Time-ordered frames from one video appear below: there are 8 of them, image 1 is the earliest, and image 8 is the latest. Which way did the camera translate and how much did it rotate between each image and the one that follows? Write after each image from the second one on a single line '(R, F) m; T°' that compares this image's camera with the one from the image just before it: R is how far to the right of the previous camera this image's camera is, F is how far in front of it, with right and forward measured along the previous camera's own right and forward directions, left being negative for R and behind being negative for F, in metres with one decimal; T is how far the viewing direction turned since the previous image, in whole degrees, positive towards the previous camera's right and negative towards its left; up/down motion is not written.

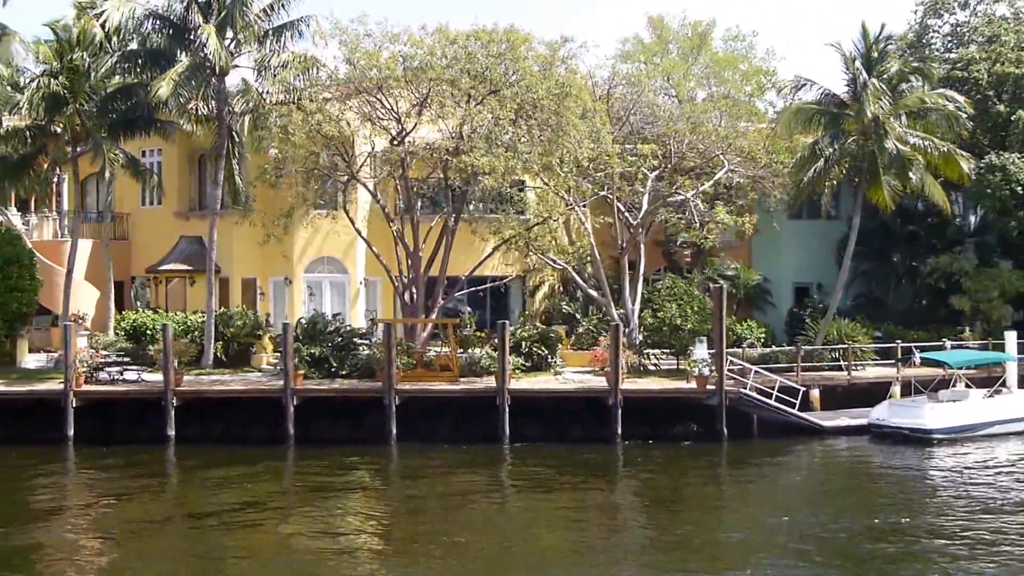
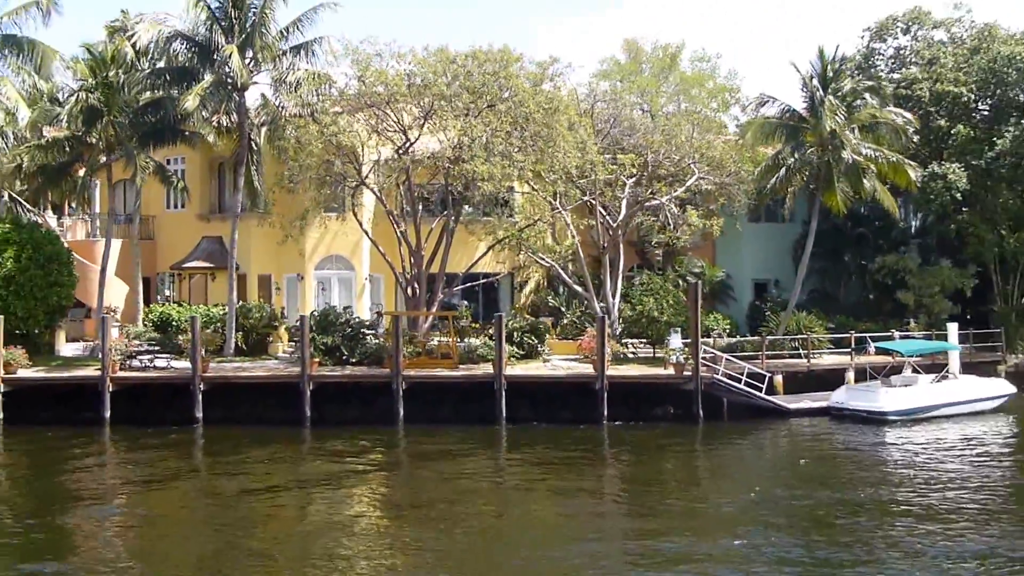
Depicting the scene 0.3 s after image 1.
(-0.3, -2.6) m; +1°
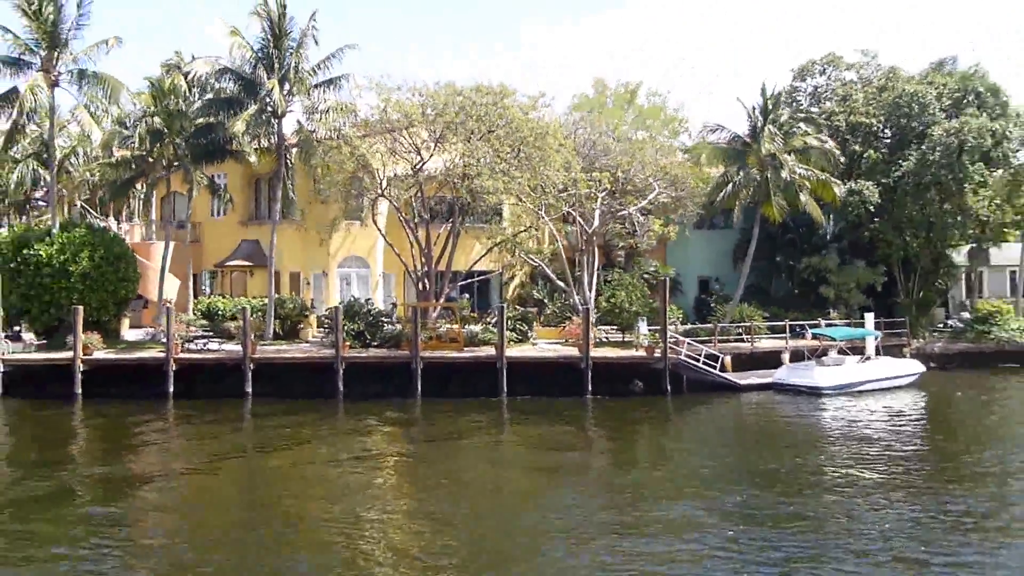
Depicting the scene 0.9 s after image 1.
(-1.7, -5.3) m; +3°
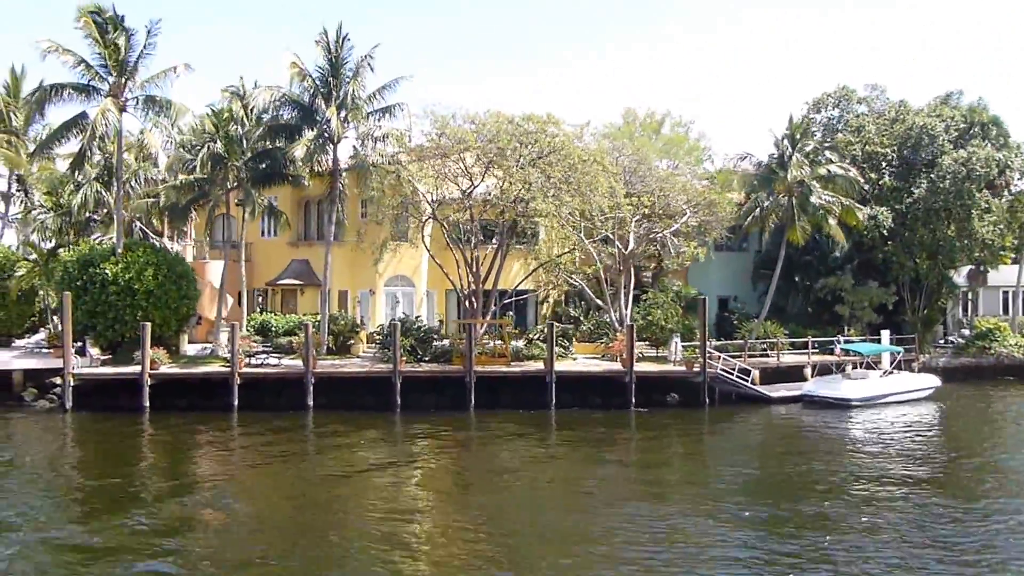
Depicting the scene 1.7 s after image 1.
(-2.7, -1.7) m; +3°
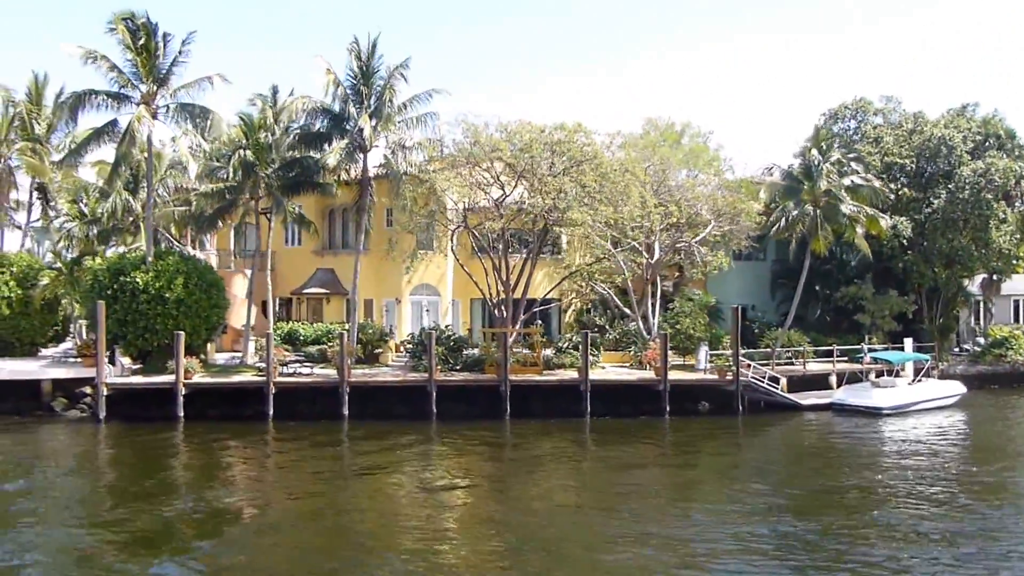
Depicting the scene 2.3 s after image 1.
(-1.8, -0.1) m; +2°
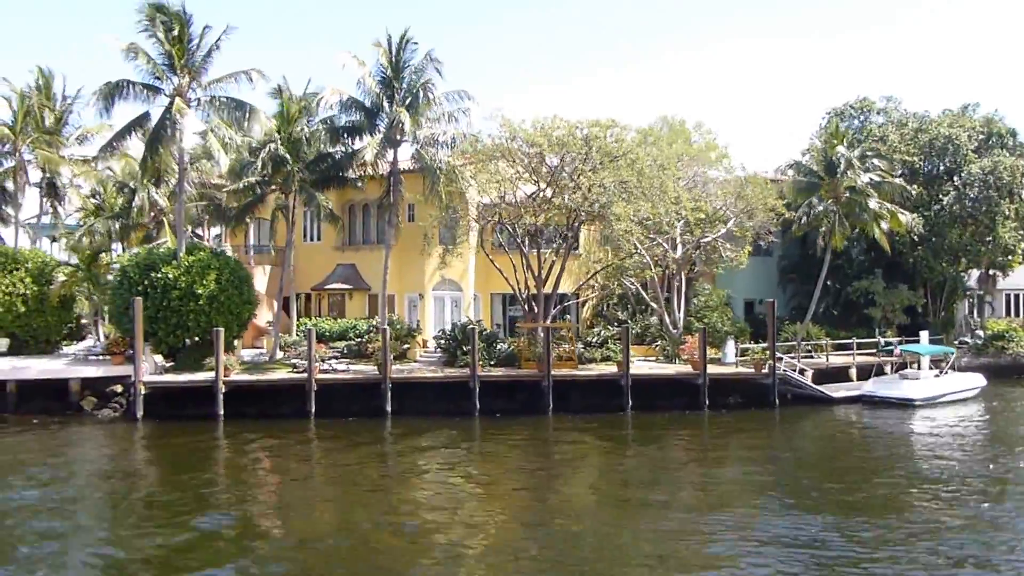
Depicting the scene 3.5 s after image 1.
(-3.5, +0.1) m; +5°
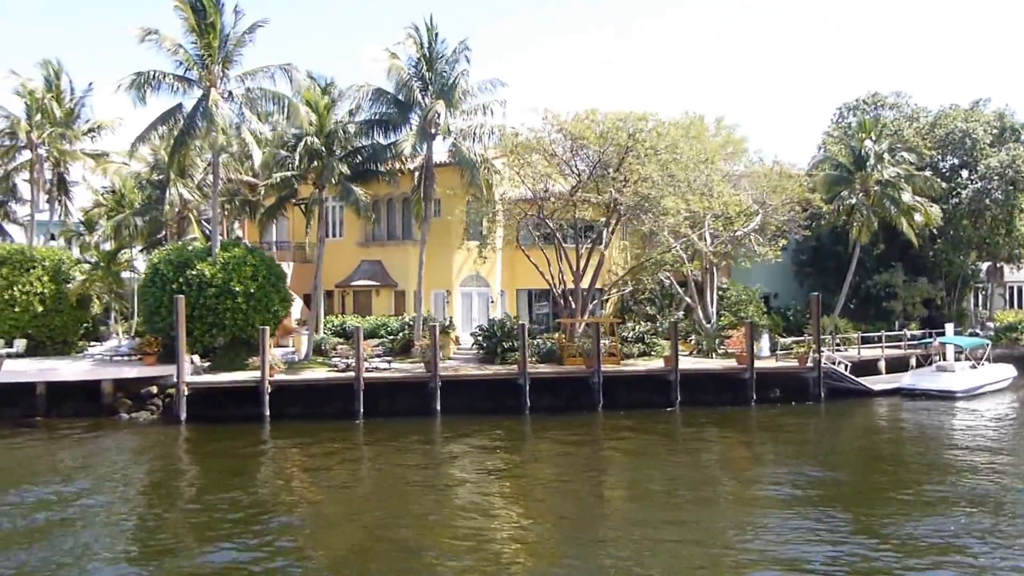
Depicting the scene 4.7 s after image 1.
(-3.3, +0.6) m; +4°
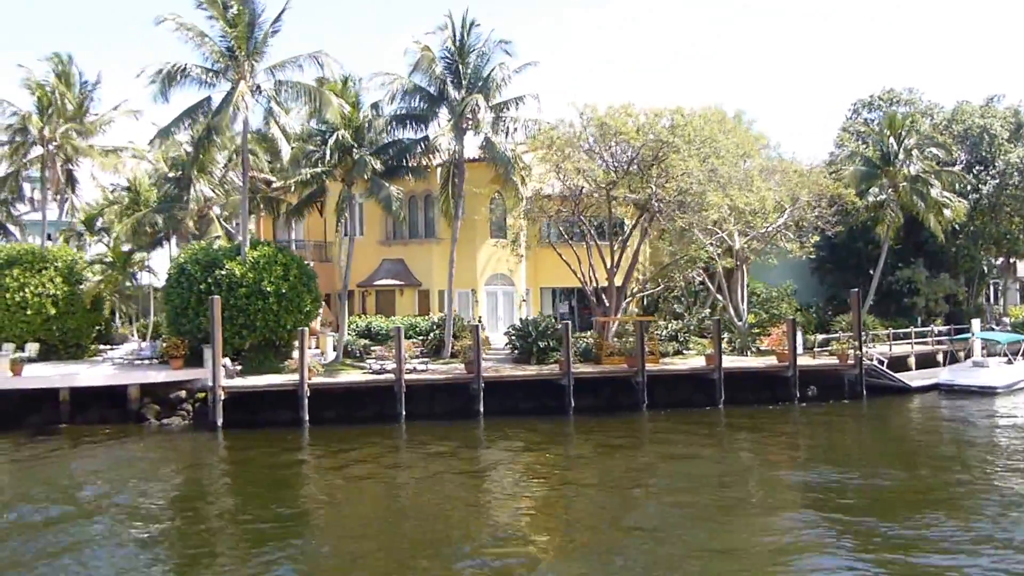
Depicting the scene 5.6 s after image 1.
(-2.5, +0.9) m; +3°
